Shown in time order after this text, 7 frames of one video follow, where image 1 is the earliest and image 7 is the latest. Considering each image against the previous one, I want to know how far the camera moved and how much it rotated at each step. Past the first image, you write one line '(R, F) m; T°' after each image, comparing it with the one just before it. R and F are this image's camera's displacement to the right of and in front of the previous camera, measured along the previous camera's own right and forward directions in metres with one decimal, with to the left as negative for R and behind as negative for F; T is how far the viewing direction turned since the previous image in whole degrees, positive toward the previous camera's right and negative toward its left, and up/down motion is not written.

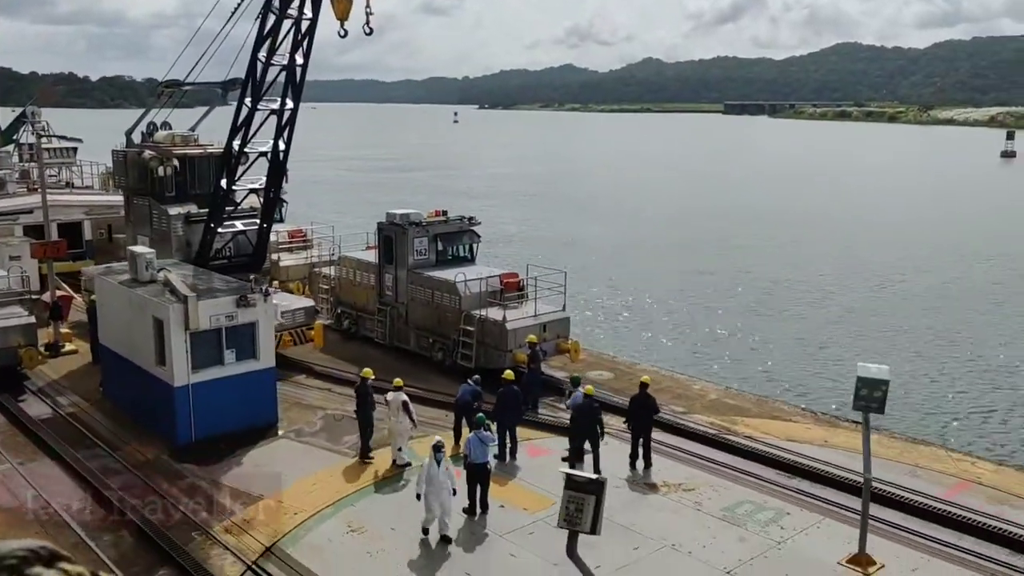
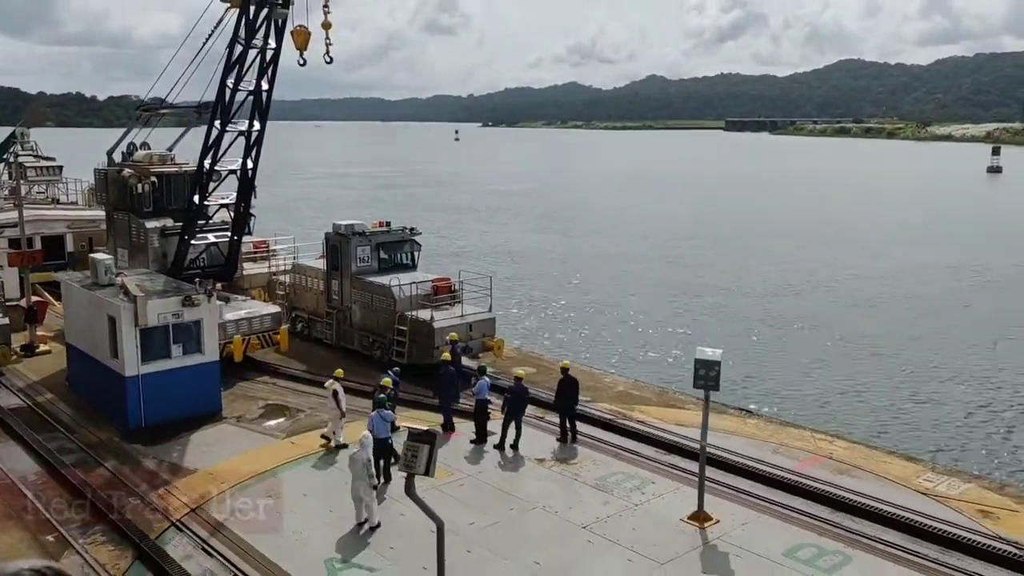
(+1.4, -1.5) m; 0°
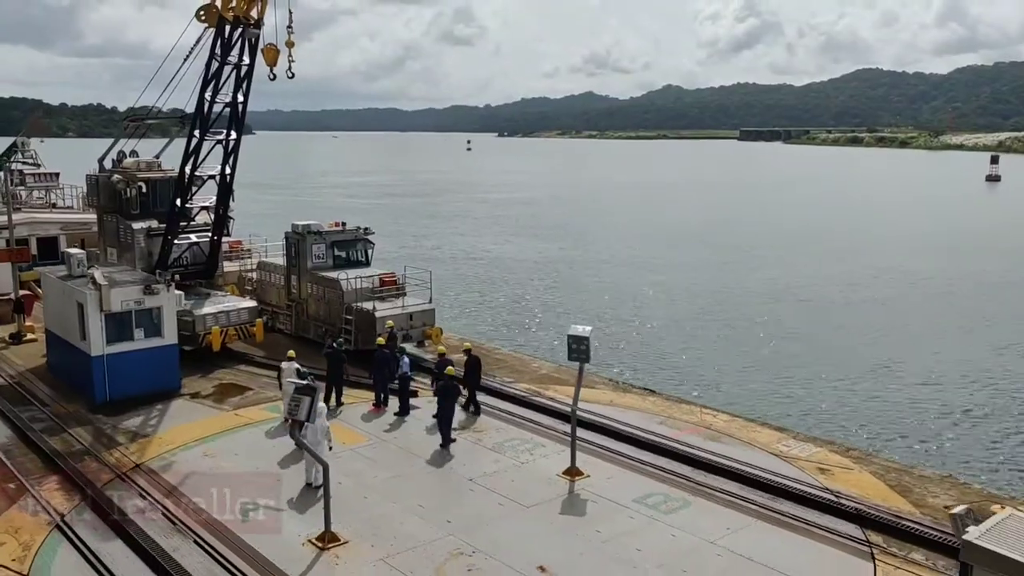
(+1.6, -1.7) m; -1°
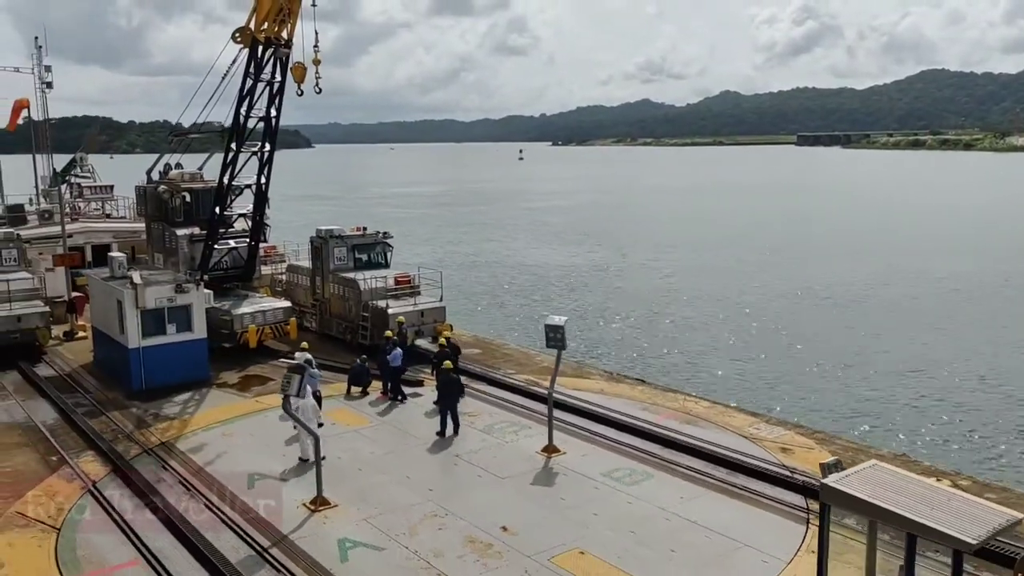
(+1.1, -1.1) m; -4°
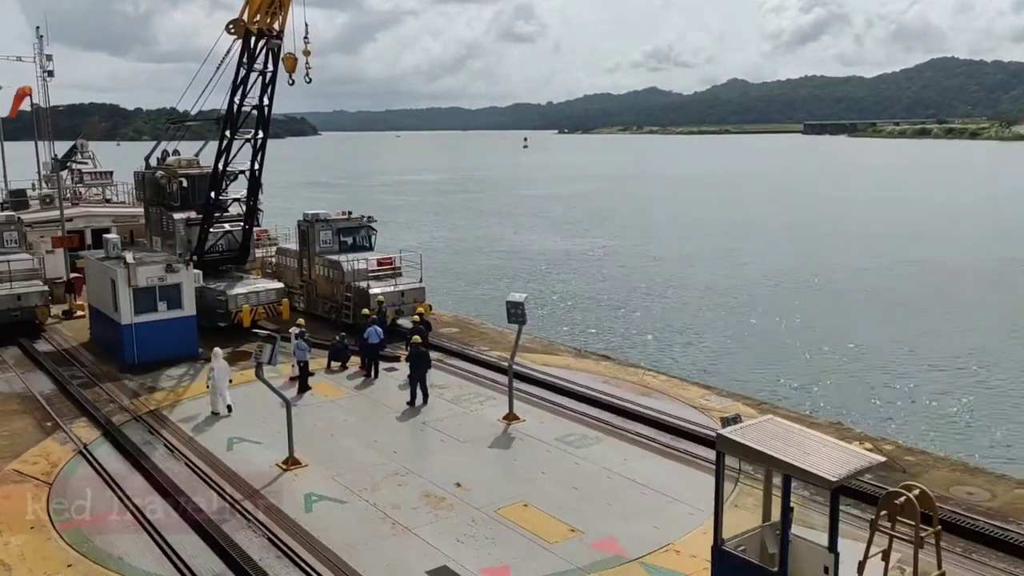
(+0.7, -0.9) m; 0°
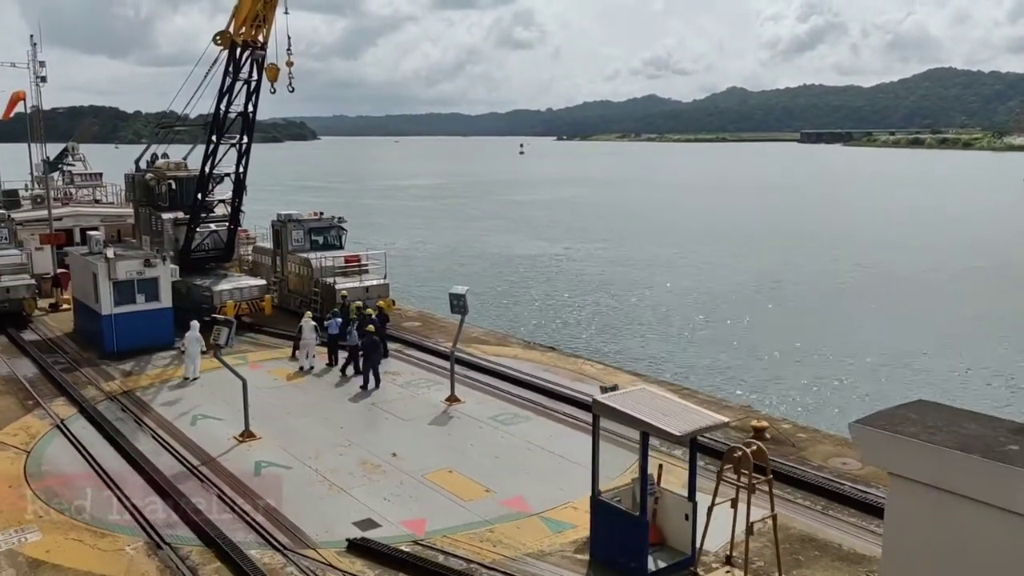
(+1.0, -1.4) m; 0°
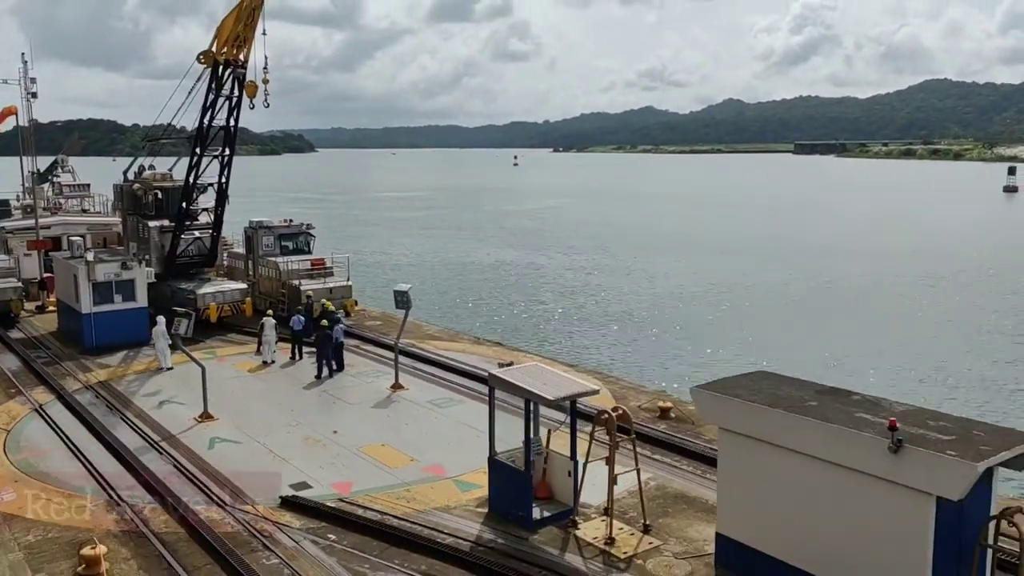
(+1.1, -1.6) m; 0°
